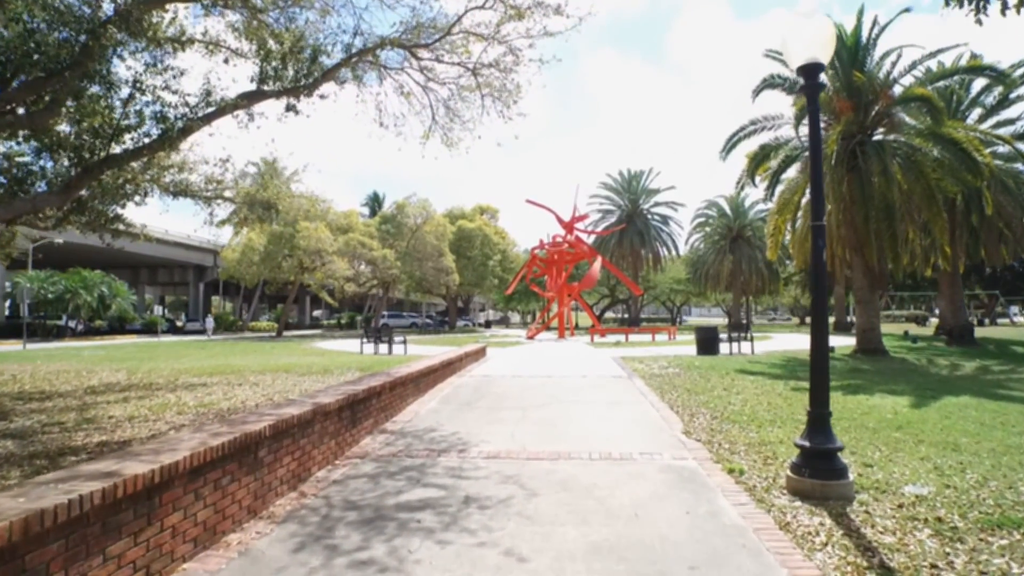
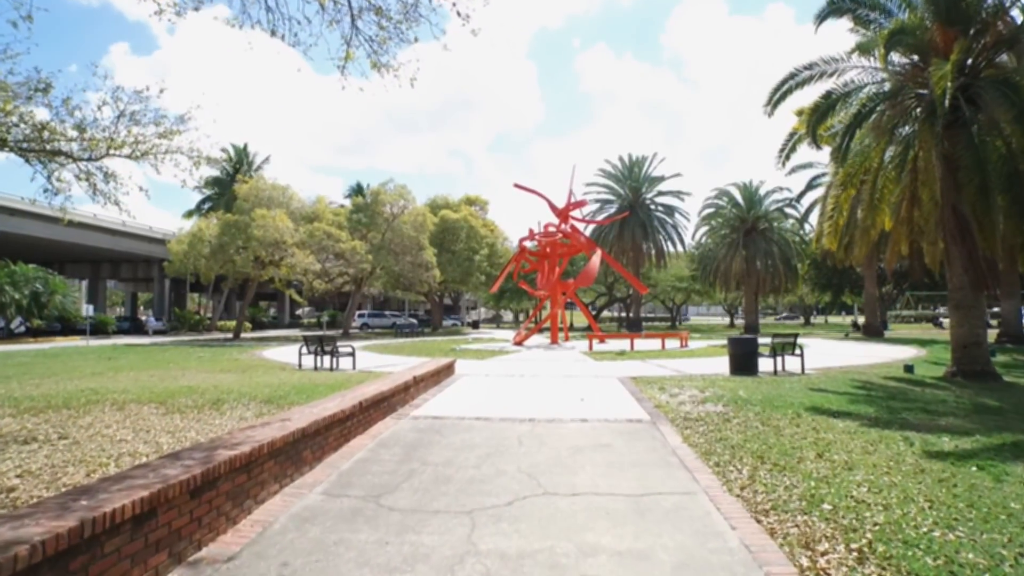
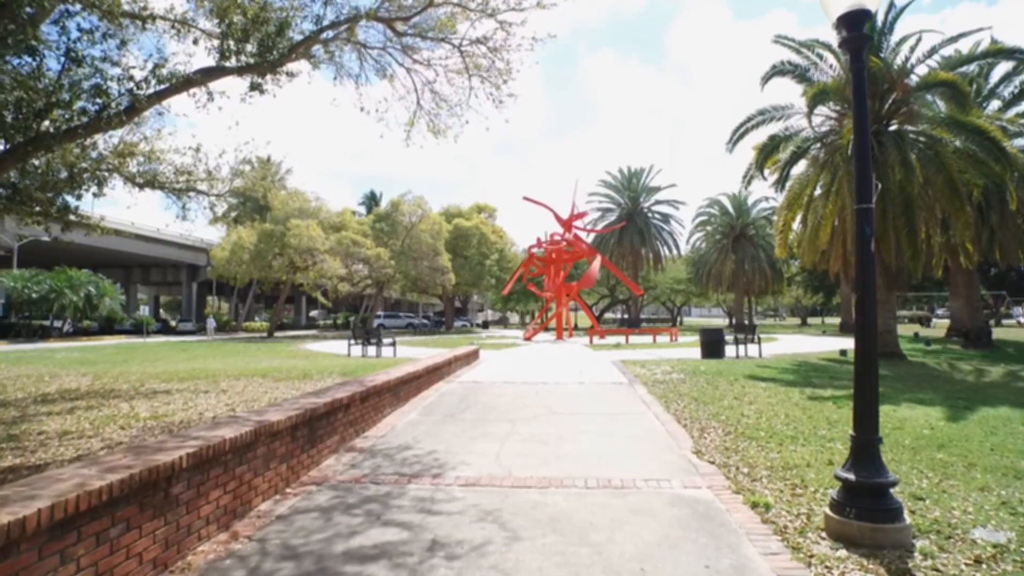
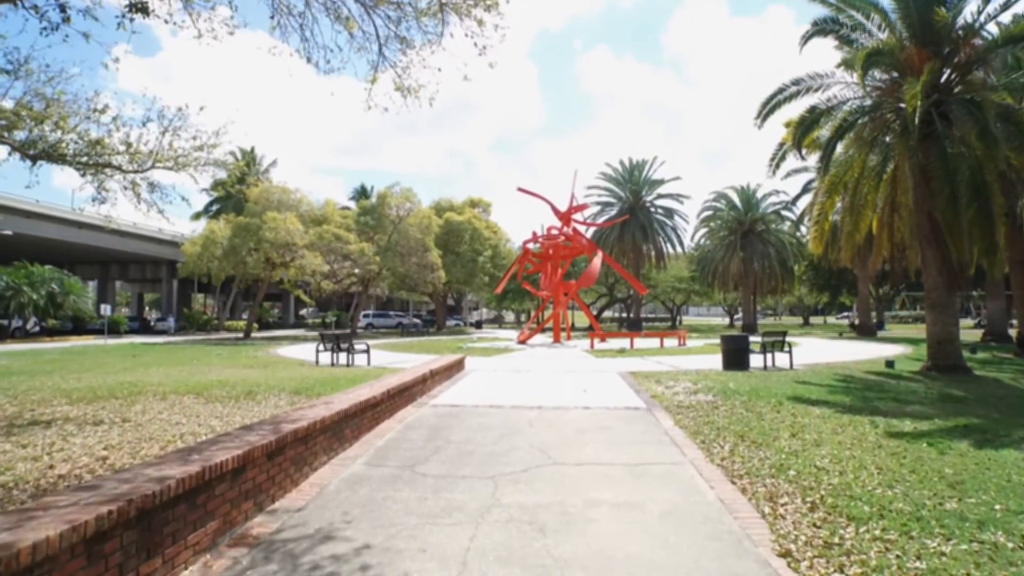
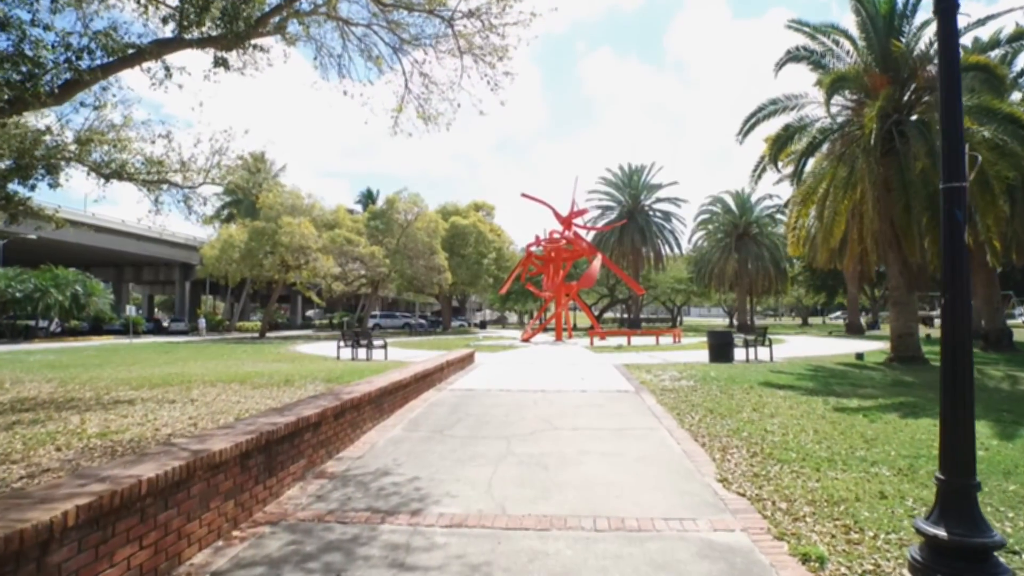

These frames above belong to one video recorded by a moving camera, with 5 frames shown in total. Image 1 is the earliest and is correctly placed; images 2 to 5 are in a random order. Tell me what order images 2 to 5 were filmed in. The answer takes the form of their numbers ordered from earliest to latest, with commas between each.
3, 5, 4, 2
